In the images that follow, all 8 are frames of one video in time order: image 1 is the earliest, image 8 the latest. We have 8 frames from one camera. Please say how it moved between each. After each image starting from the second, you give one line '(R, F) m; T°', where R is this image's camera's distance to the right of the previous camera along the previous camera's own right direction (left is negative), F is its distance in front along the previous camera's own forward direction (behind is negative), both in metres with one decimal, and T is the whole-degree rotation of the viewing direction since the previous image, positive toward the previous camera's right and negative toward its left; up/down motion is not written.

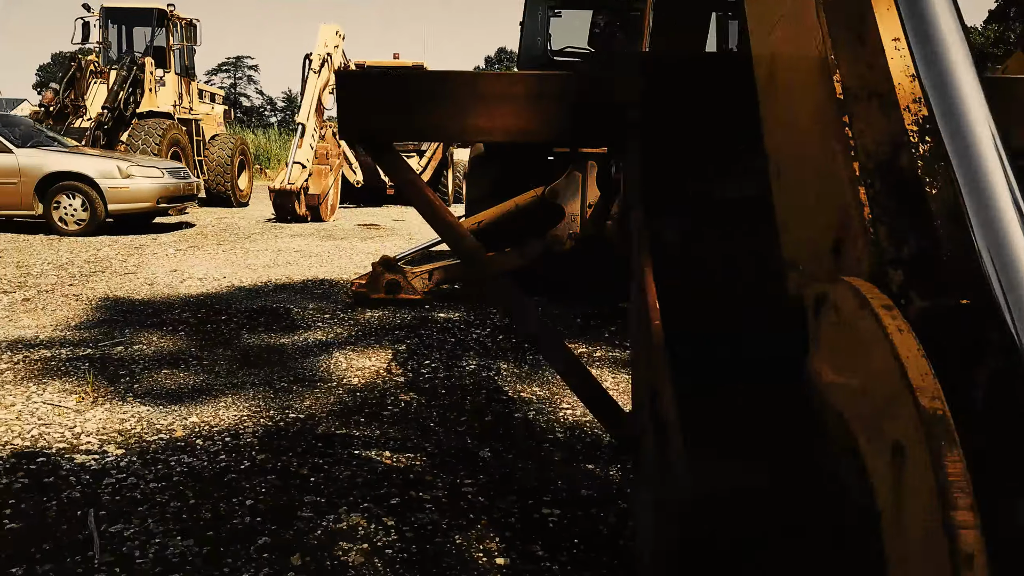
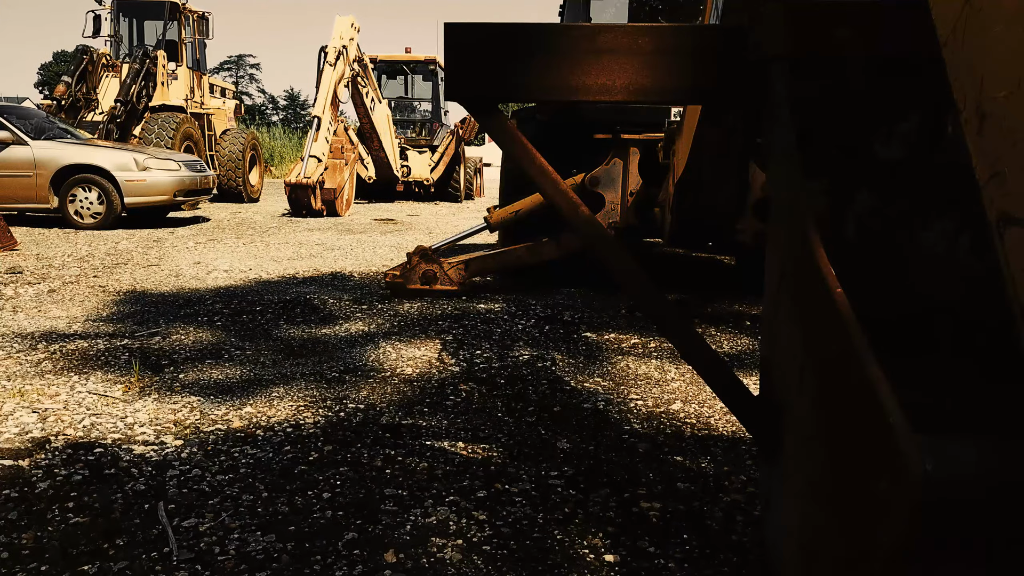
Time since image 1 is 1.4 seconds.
(-0.2, +0.2) m; 0°
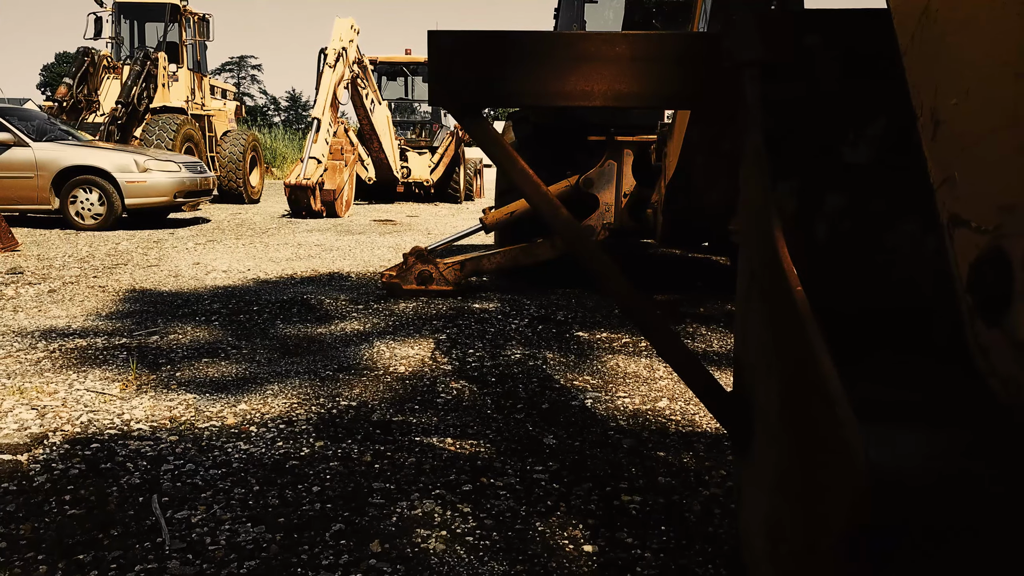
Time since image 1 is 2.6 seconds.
(0.0, -0.1) m; 0°
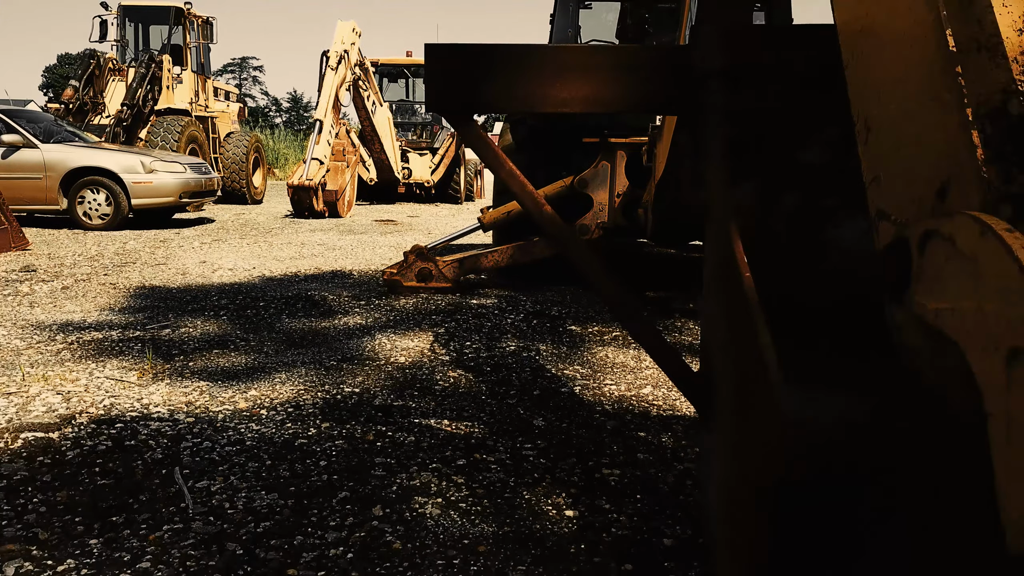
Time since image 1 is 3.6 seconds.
(0.0, -0.2) m; 0°
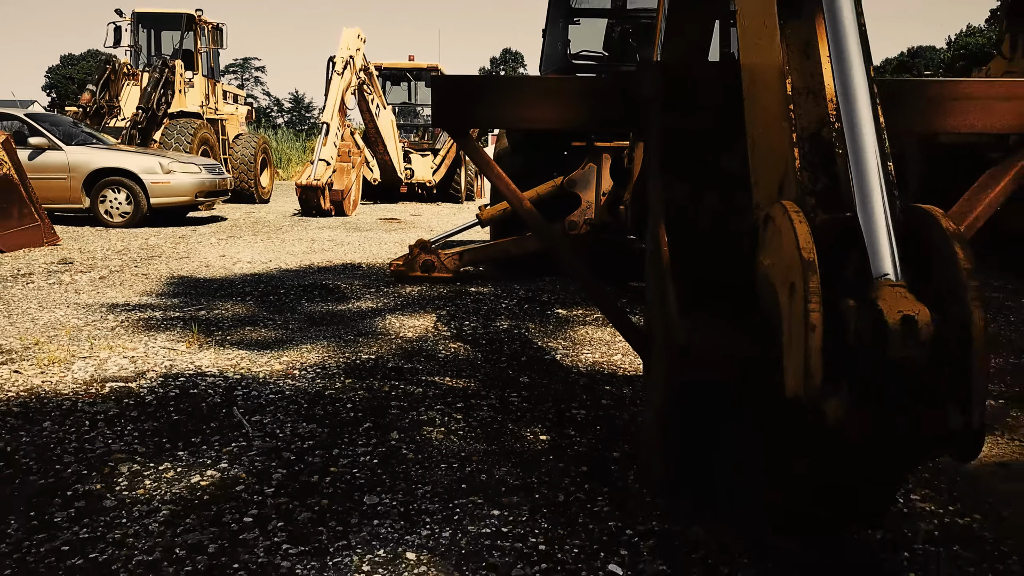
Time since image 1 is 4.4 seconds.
(0.0, -0.6) m; 0°
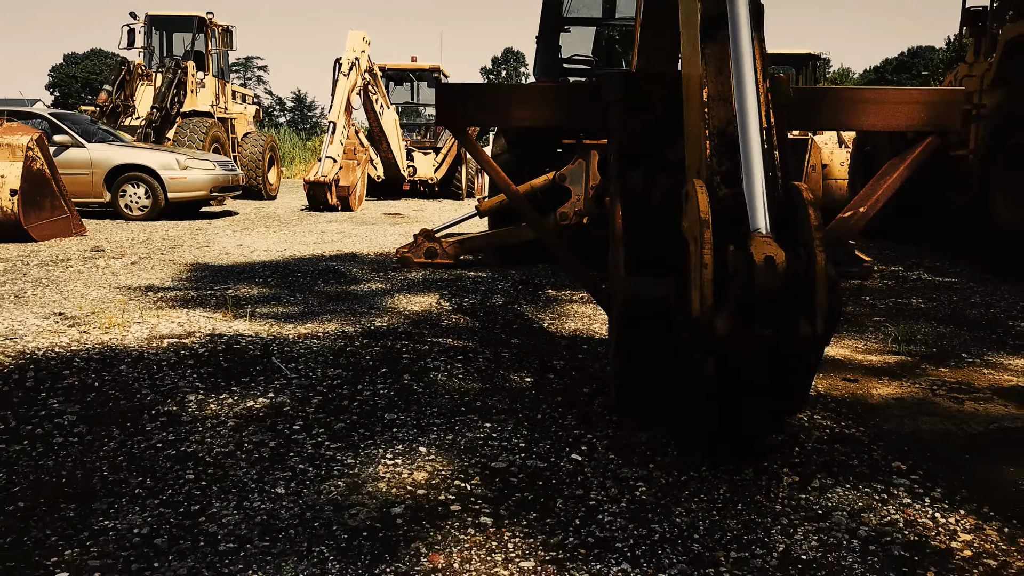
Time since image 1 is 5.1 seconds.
(0.0, -0.6) m; 0°
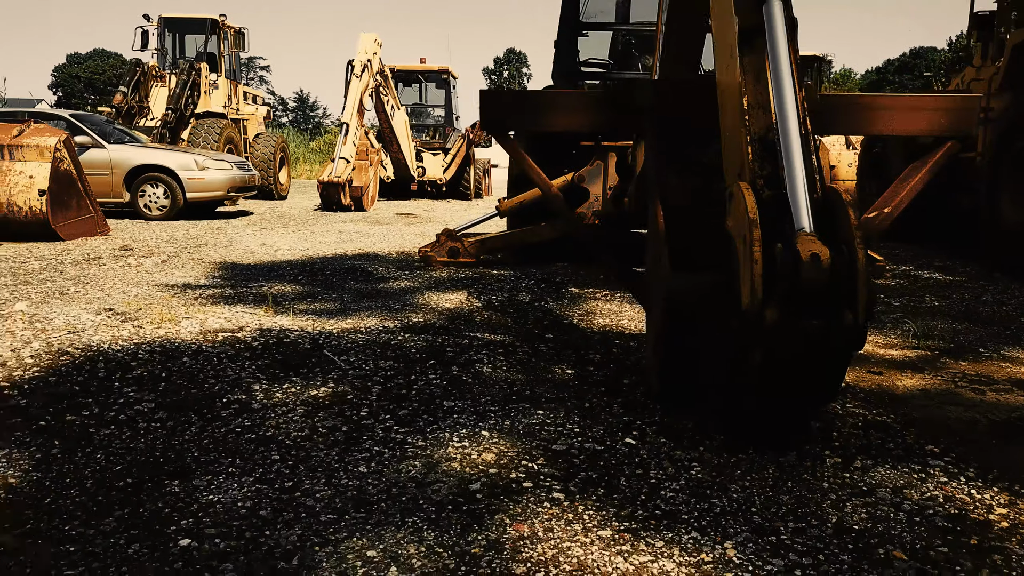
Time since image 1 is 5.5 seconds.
(-0.1, -0.2) m; 0°
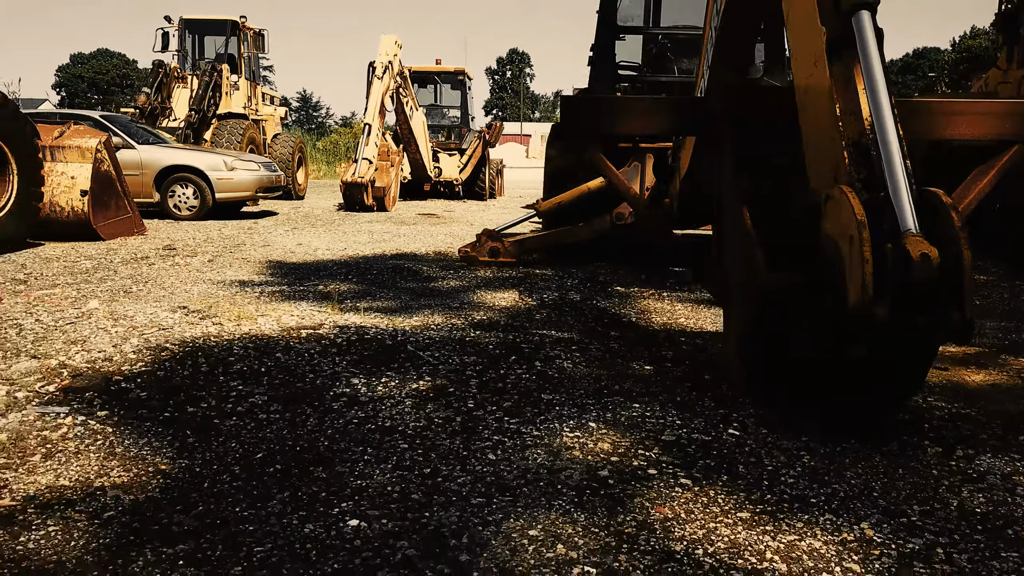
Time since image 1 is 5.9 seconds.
(-0.3, -0.1) m; 0°
